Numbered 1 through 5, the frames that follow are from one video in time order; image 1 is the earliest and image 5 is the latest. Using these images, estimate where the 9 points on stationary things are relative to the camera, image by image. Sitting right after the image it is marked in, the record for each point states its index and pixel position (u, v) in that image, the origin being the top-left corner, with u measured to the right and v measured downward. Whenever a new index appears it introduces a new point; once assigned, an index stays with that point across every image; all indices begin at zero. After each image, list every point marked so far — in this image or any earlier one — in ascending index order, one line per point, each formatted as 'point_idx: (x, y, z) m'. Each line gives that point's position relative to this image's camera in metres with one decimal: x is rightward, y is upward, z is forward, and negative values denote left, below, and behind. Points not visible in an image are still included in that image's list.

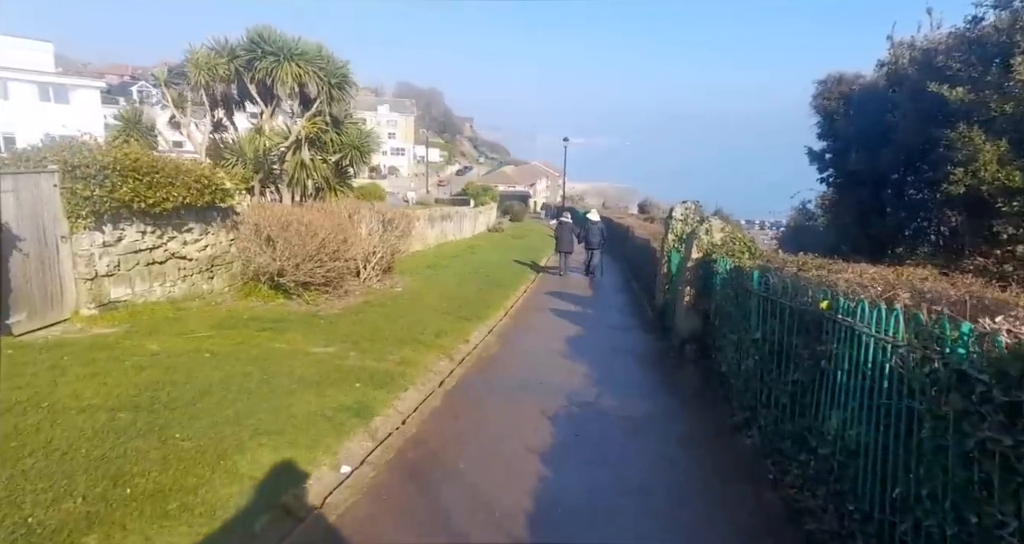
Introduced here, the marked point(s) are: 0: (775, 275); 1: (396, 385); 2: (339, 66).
0: (+2.3, 0.0, +5.7) m
1: (-1.4, -1.3, +7.6) m
2: (-4.7, +5.6, +17.7) m
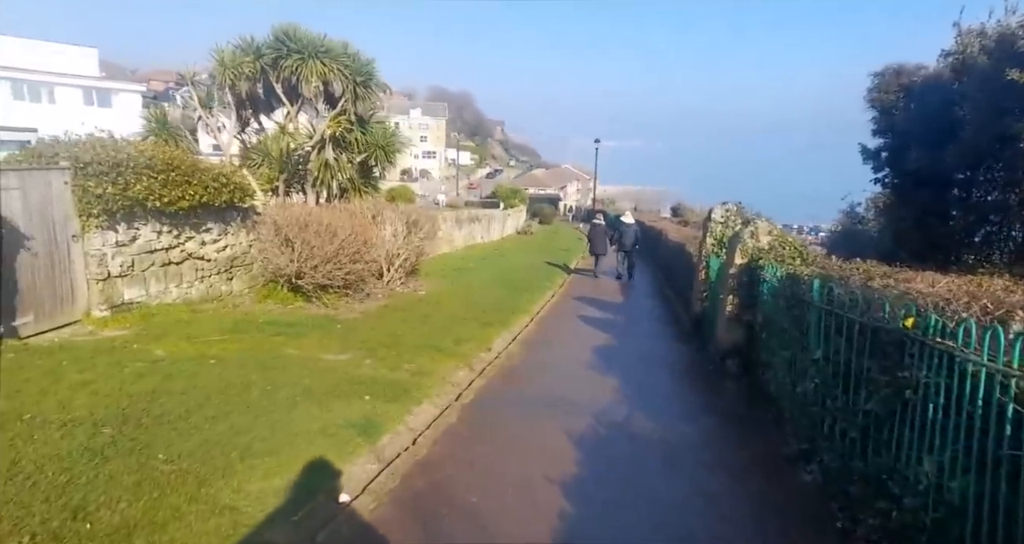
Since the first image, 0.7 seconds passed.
0: (+2.5, -0.1, +5.0) m
1: (-1.1, -1.4, +7.0) m
2: (-3.9, +5.5, +17.3) m
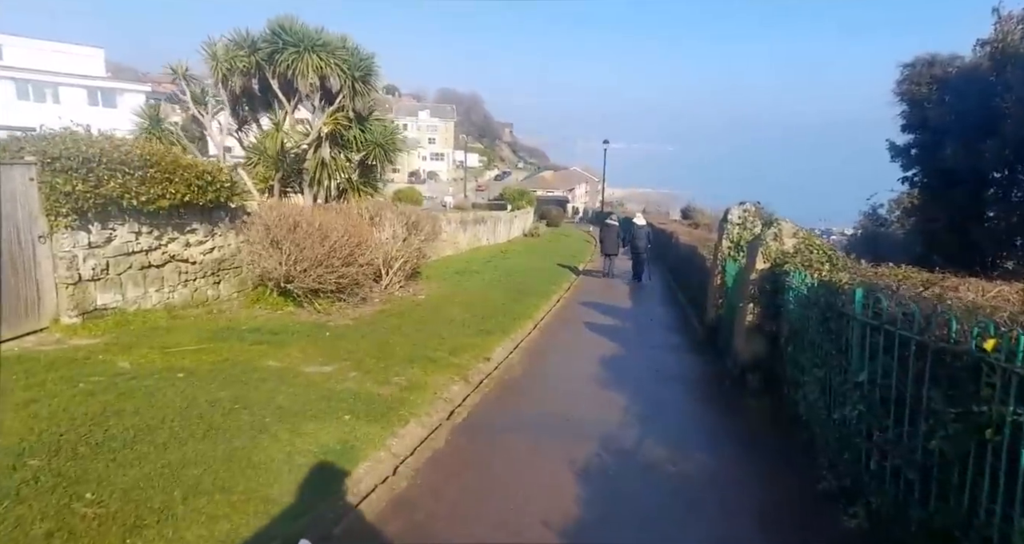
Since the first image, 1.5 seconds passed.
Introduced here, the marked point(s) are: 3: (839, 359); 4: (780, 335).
0: (+2.4, -0.2, +4.3) m
1: (-1.1, -1.4, +6.3) m
2: (-3.8, +5.4, +16.7) m
3: (+2.4, -0.6, +4.9) m
4: (+2.9, -0.7, +7.1) m
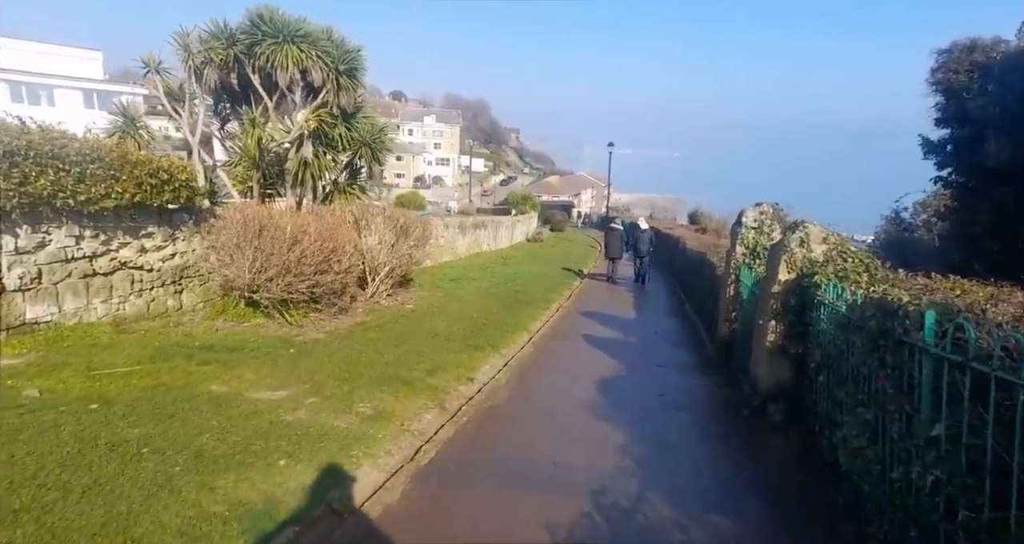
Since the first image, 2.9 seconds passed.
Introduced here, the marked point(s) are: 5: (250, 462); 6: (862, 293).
0: (+2.2, -0.3, +3.1) m
1: (-1.4, -1.5, +5.2) m
2: (-3.9, +5.3, +15.7) m
3: (+2.2, -0.7, +3.7) m
4: (+2.7, -0.8, +5.9) m
5: (-2.0, -1.4, +4.9) m
6: (+2.6, -0.2, +5.0) m
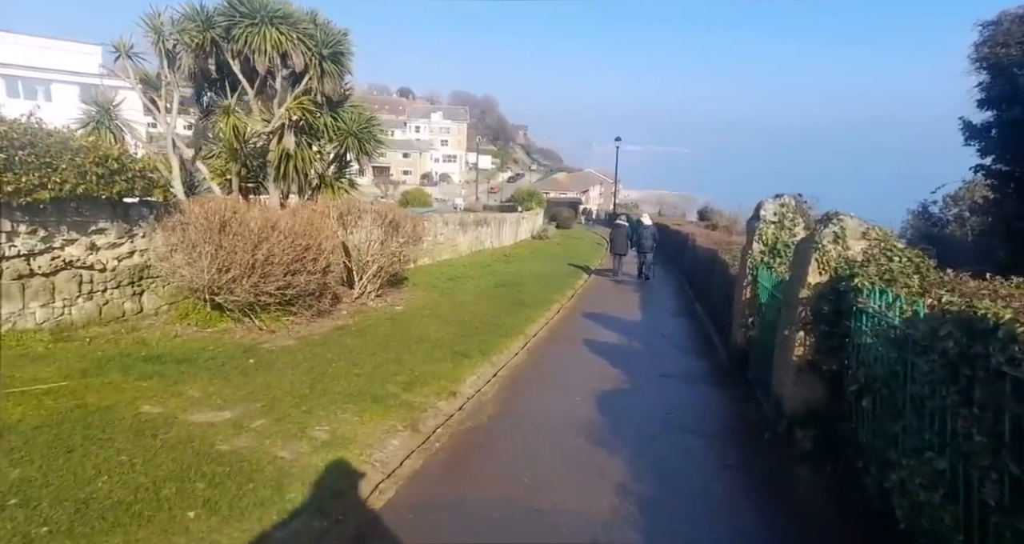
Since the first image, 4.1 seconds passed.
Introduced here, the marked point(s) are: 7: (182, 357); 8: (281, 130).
0: (+2.0, -0.3, +2.1) m
1: (-1.5, -1.5, +4.2) m
2: (-3.9, +5.3, +14.7) m
3: (+2.0, -0.8, +2.7) m
4: (+2.5, -0.8, +4.9) m
5: (-2.1, -1.4, +3.9) m
6: (+2.4, -0.2, +3.9) m
7: (-3.9, -1.0, +7.6) m
8: (-4.9, +3.0, +14.0) m
